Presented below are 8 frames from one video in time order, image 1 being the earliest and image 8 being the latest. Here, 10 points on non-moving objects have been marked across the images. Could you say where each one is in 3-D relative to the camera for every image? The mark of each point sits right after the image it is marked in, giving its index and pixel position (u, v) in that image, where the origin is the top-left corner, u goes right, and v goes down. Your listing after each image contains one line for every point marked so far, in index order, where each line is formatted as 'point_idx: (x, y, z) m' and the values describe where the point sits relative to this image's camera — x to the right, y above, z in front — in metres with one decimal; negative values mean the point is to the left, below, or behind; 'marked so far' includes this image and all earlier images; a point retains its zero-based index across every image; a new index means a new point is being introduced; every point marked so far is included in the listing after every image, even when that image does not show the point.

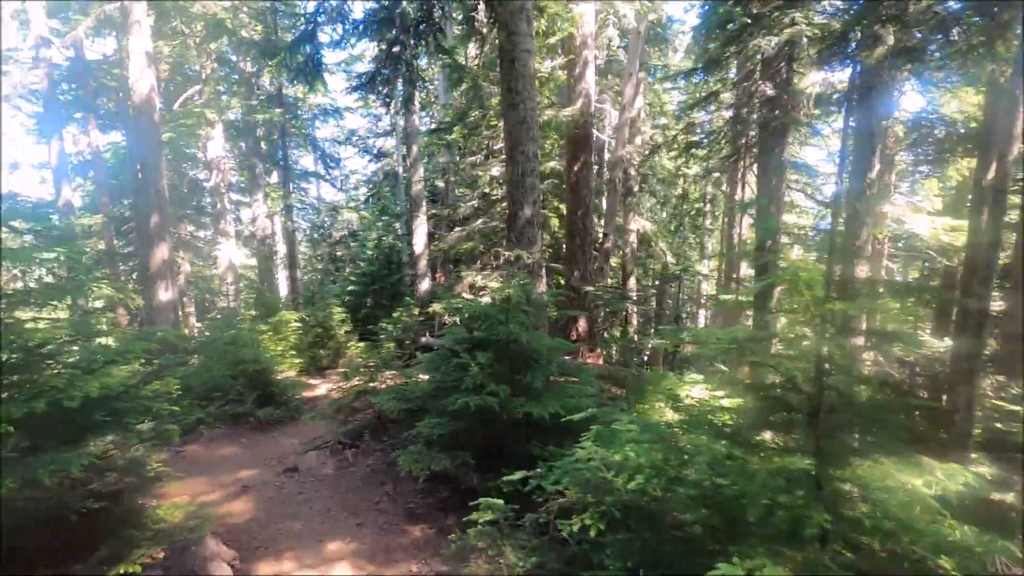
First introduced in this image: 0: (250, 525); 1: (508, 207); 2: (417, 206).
0: (-2.2, -2.1, +4.4) m
1: (-0.1, +1.3, +8.9) m
2: (-2.6, +2.2, +14.2) m
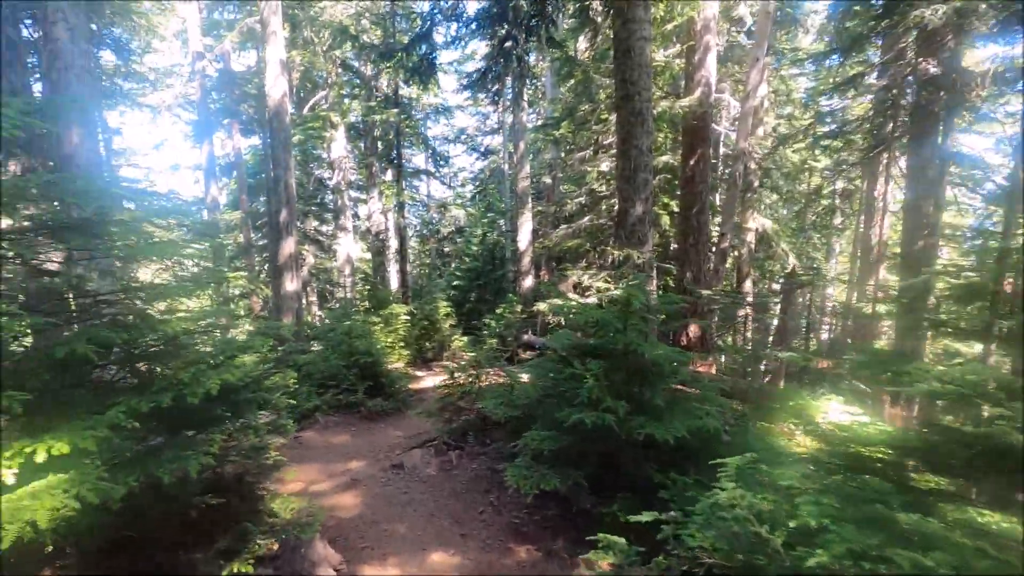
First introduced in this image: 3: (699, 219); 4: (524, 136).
0: (-1.3, -2.0, +4.5) m
1: (+1.7, +1.3, +8.5) m
2: (+0.2, +2.2, +14.2) m
3: (+3.5, +1.3, +10.1) m
4: (+0.3, +4.1, +14.5) m
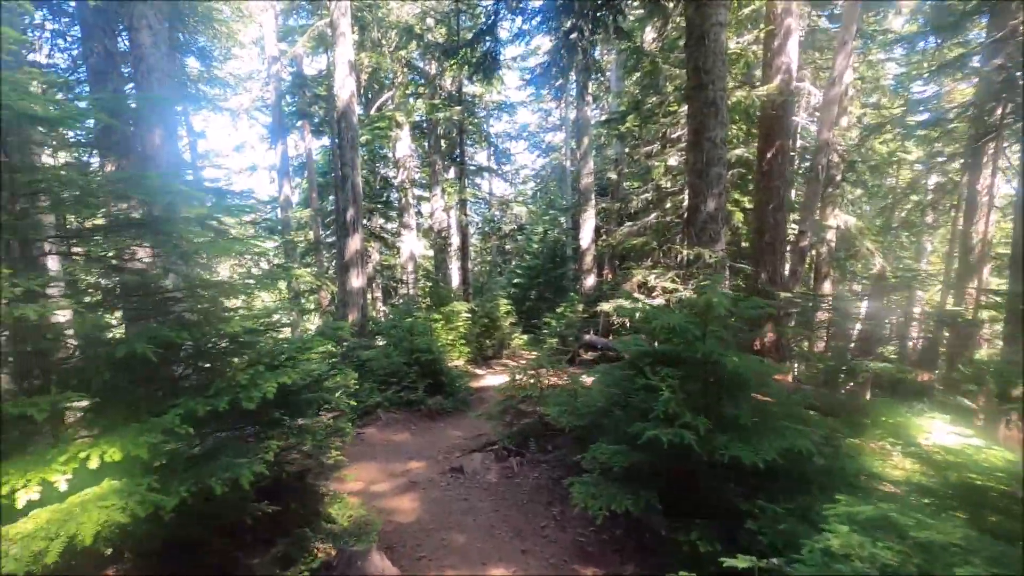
0: (-0.8, -2.0, +4.5) m
1: (+2.7, +1.3, +8.1) m
2: (+1.9, +2.3, +13.9) m
3: (+4.7, +1.3, +9.5) m
4: (+2.0, +4.1, +14.2) m
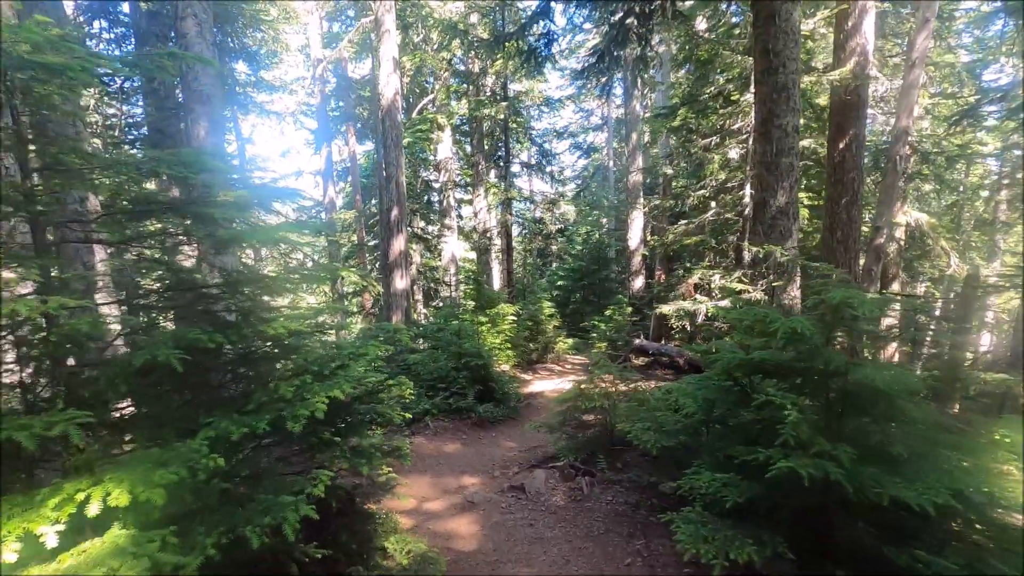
0: (-0.3, -2.0, +4.1) m
1: (+3.4, +1.3, +7.5) m
2: (+3.0, +2.2, +13.3) m
3: (+5.5, +1.3, +8.7) m
4: (+3.1, +4.1, +13.6) m
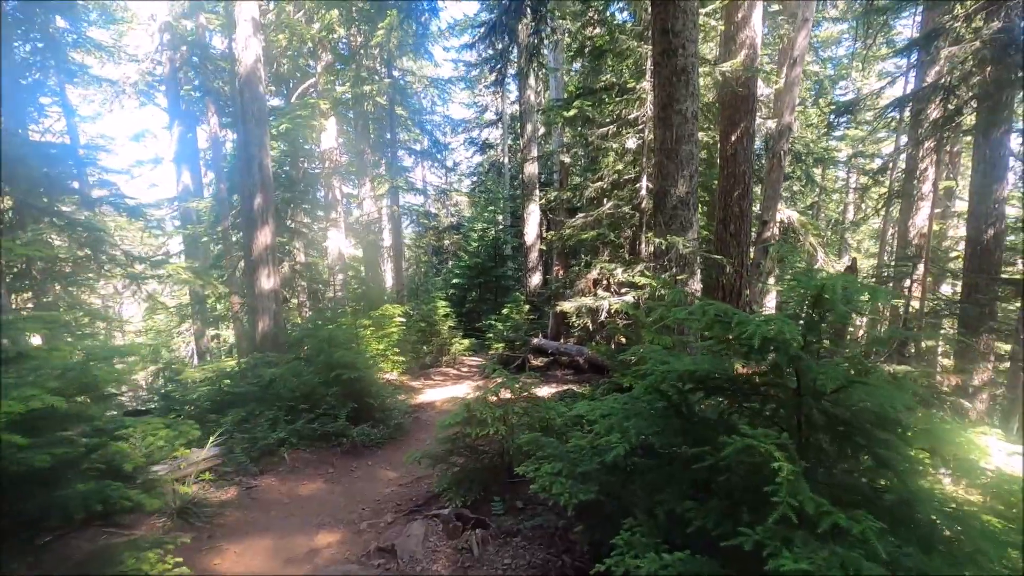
0: (-1.1, -2.0, +3.1) m
1: (+1.9, +1.4, +7.1) m
2: (+0.4, +2.3, +12.8) m
3: (+3.7, +1.4, +8.7) m
4: (+0.5, +4.2, +13.1) m
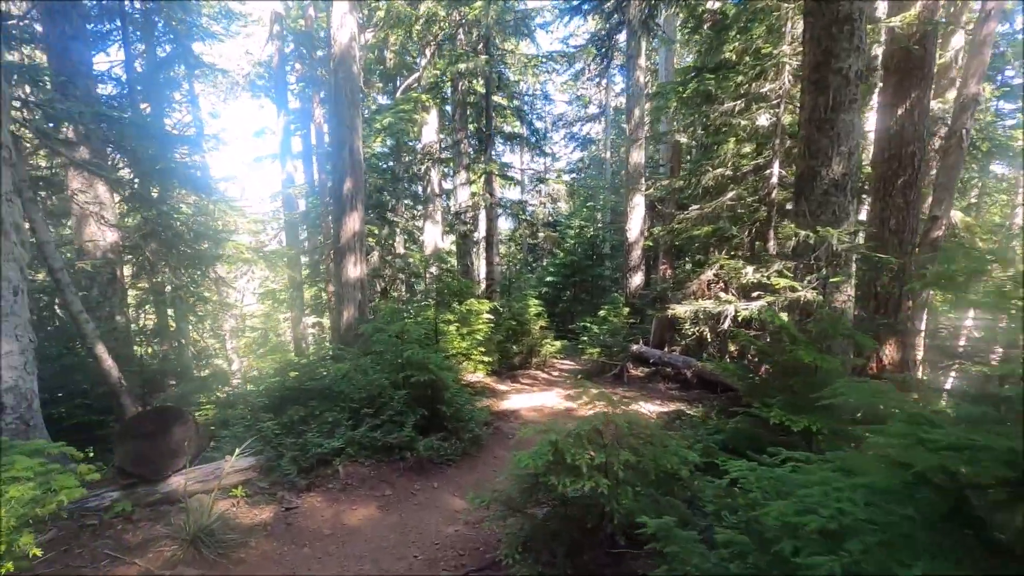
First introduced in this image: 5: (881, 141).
0: (-0.7, -1.9, +2.3) m
1: (+3.1, +1.3, +5.7) m
2: (+2.6, +2.3, +11.5) m
3: (+5.1, +1.2, +7.0) m
4: (+2.8, +4.1, +11.8) m
5: (+4.9, +2.0, +7.2) m
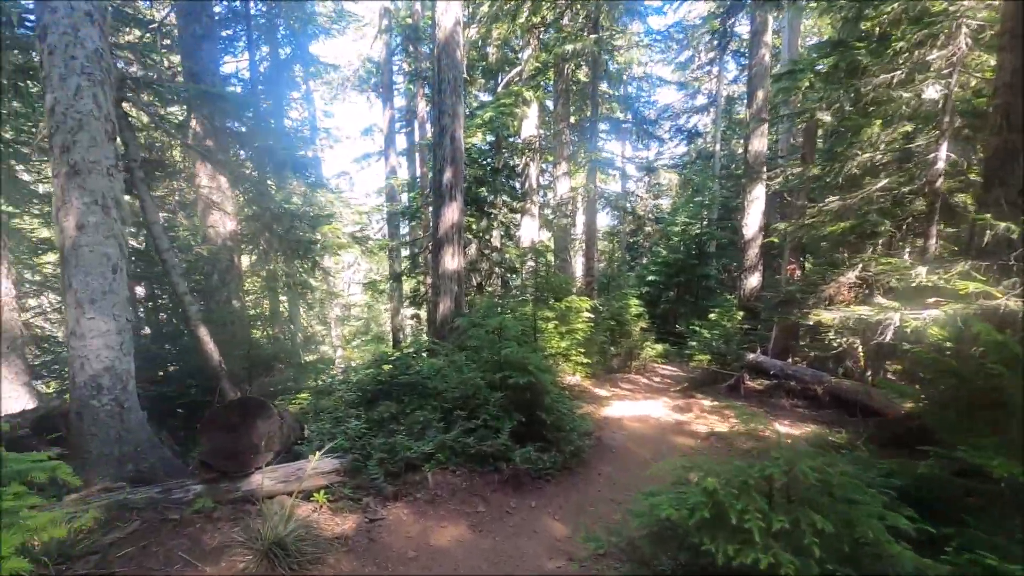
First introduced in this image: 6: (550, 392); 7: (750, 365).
0: (-0.3, -1.8, +1.8) m
1: (+4.1, +1.3, +4.5) m
2: (+4.7, +2.2, +10.4) m
3: (+6.4, +1.1, +5.5) m
4: (+5.0, +4.1, +10.6) m
5: (+6.2, +1.8, +5.7) m
6: (+0.4, -1.0, +5.1) m
7: (+3.9, -1.3, +8.8) m
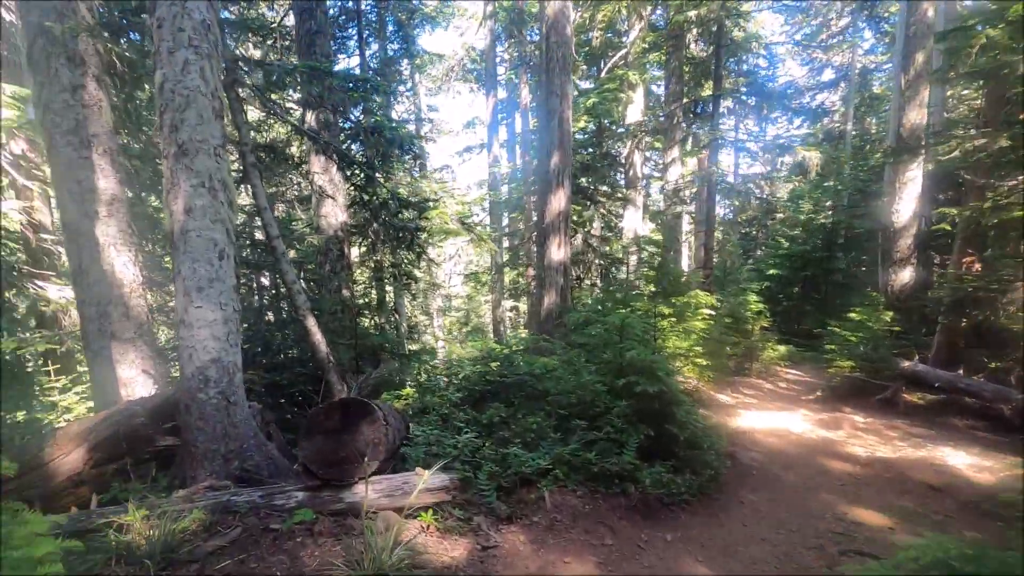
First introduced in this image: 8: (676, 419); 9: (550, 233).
0: (+0.2, -1.8, +1.4) m
1: (+5.0, +1.3, +3.2) m
2: (+6.6, +2.3, +8.8) m
3: (+7.4, +1.1, +3.7) m
4: (+7.0, +4.1, +9.0) m
5: (+7.3, +1.8, +3.9) m
6: (+1.4, -0.9, +4.4) m
7: (+5.5, -1.2, +7.5) m
8: (+1.3, -1.0, +4.4) m
9: (+0.6, +0.9, +8.4) m
